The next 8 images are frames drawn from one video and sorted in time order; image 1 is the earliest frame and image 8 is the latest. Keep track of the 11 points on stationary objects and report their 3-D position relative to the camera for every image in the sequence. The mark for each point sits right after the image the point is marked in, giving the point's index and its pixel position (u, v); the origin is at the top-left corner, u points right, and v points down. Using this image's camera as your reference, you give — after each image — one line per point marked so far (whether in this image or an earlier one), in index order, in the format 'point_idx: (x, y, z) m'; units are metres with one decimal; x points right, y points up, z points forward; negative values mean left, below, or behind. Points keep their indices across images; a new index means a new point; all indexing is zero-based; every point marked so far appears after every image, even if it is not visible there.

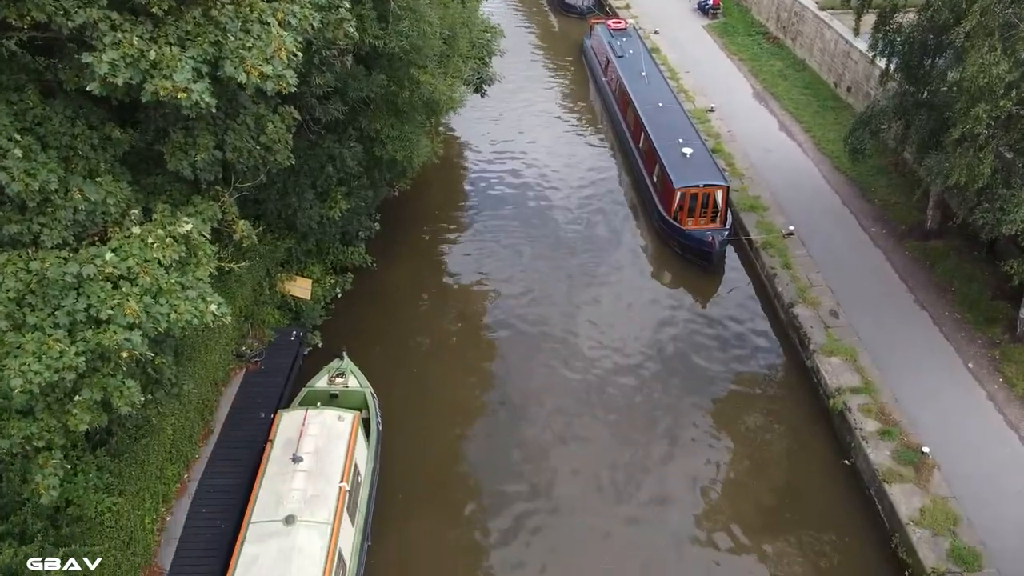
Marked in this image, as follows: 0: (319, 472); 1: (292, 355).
0: (-2.9, -2.8, +12.1) m
1: (-4.2, -1.3, +15.2) m
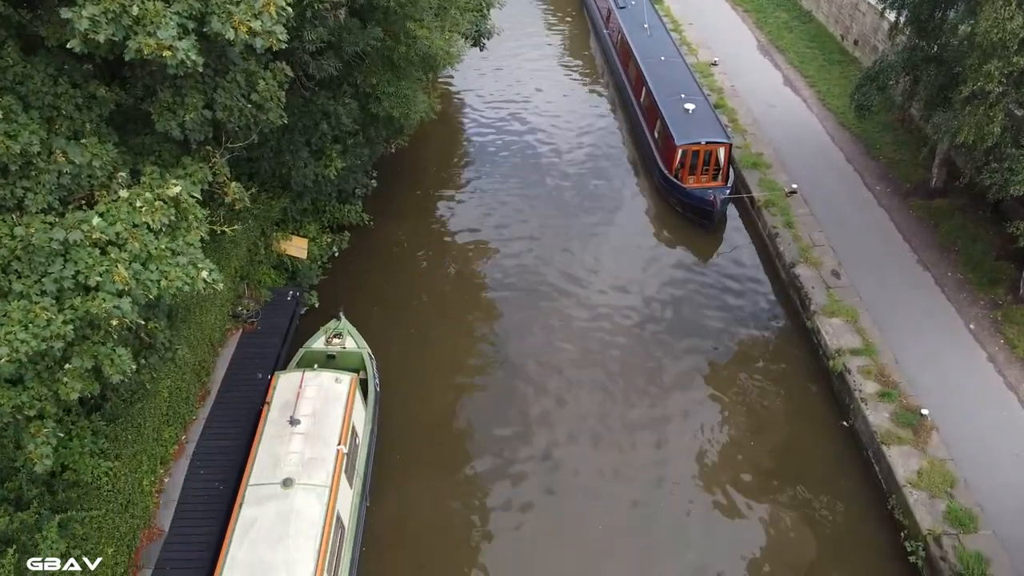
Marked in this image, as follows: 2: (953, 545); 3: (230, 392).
0: (-3.0, -2.2, +12.1) m
1: (-4.2, -0.5, +15.1) m
2: (+6.6, -3.8, +11.9) m
3: (-4.8, -1.7, +13.6) m
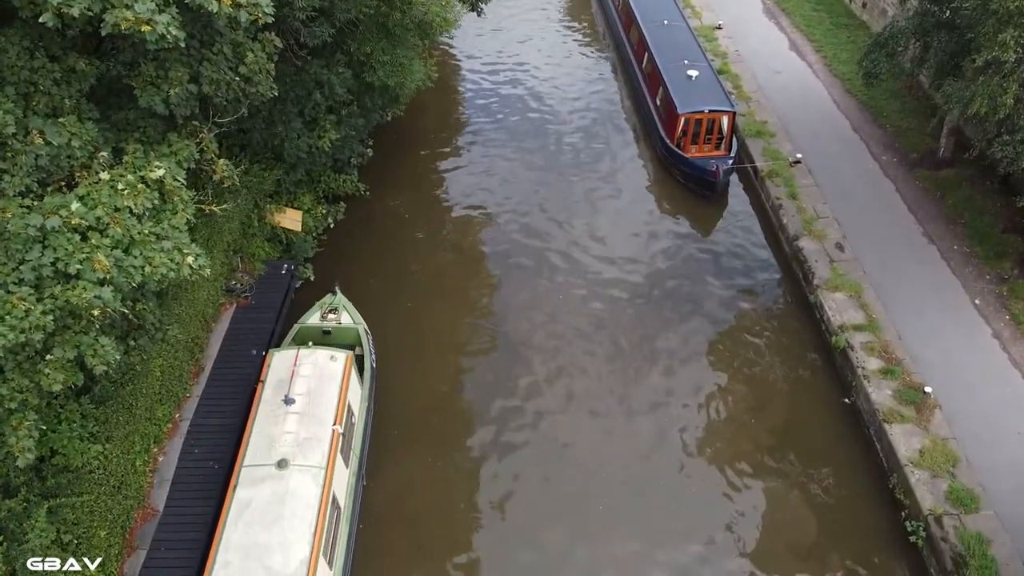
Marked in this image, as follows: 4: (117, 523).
0: (-3.0, -1.9, +11.9) m
1: (-4.2, 0.0, +14.8) m
2: (+6.6, -3.5, +11.9) m
3: (-4.8, -1.3, +13.3) m
4: (-5.2, -3.1, +10.4) m
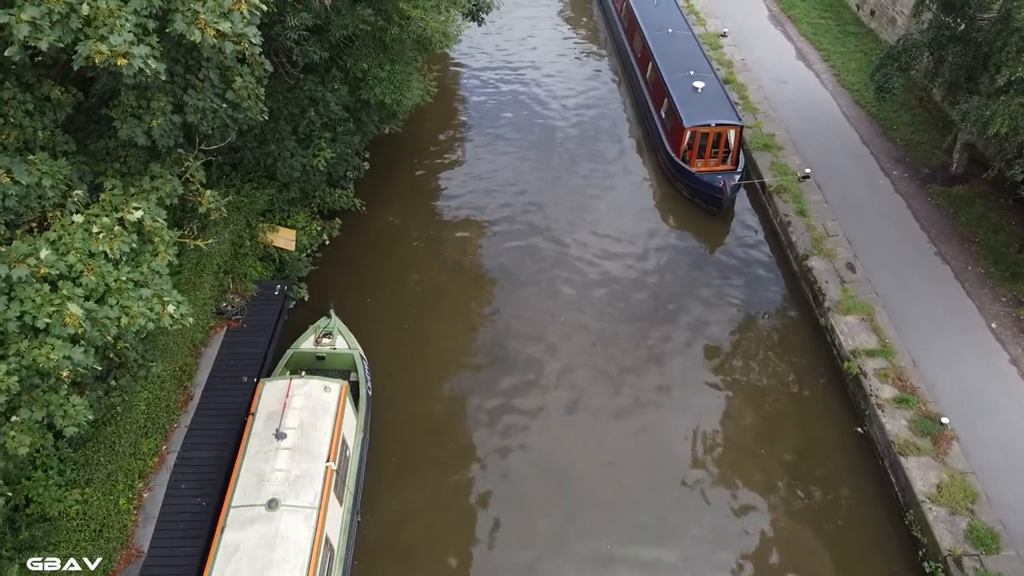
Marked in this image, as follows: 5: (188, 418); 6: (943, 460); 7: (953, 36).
0: (-3.0, -2.3, +11.3) m
1: (-4.2, -0.4, +14.3) m
2: (+6.6, -4.0, +11.4) m
3: (-4.8, -1.7, +12.8) m
4: (-5.1, -3.5, +9.9) m
5: (-5.1, -2.0, +12.5) m
6: (+6.9, -2.8, +12.7) m
7: (+8.9, +5.1, +16.1) m
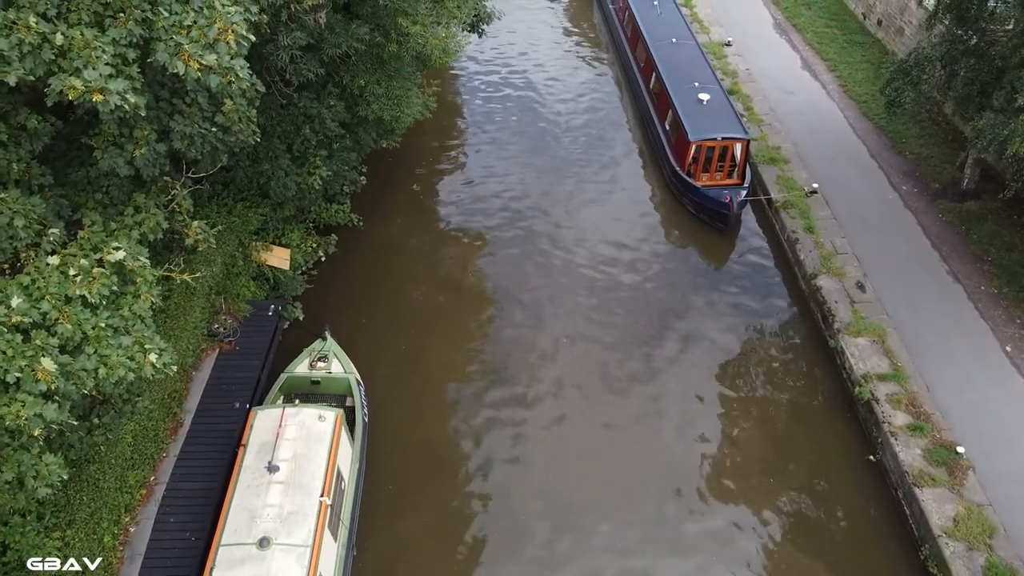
0: (-2.9, -2.7, +10.9) m
1: (-4.2, -0.8, +13.8) m
2: (+6.6, -4.4, +10.9) m
3: (-4.8, -2.1, +12.4) m
4: (-5.1, -3.9, +9.4) m
5: (-5.1, -2.4, +12.1) m
6: (+6.9, -3.1, +12.3) m
7: (+8.9, +4.7, +15.7) m
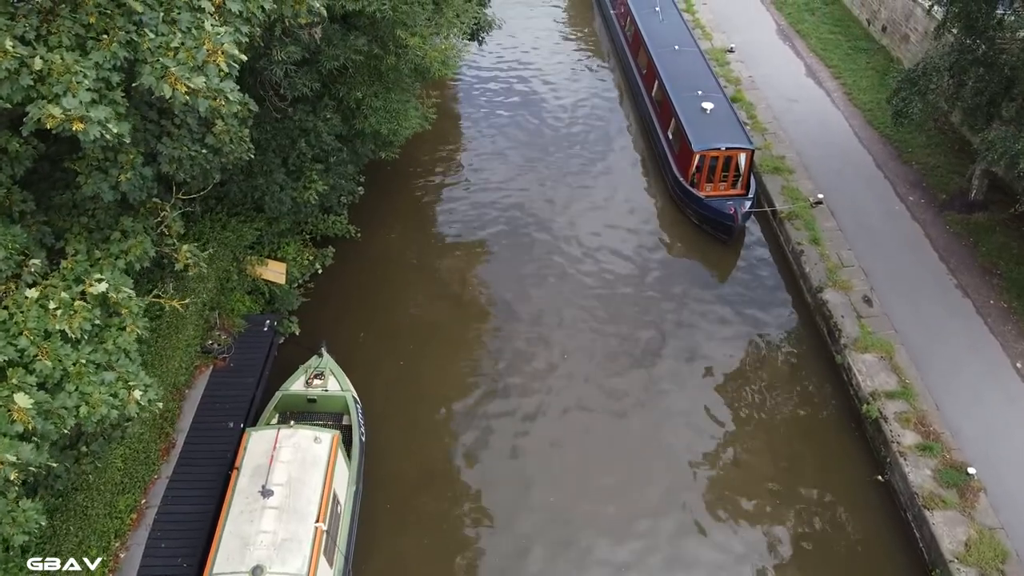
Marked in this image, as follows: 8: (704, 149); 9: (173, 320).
0: (-2.9, -2.9, +10.6) m
1: (-4.2, -1.1, +13.5) m
2: (+6.6, -4.6, +10.7) m
3: (-4.8, -2.4, +12.0) m
4: (-5.1, -4.1, +9.1) m
5: (-5.1, -2.7, +11.8) m
6: (+6.9, -3.4, +12.0) m
7: (+8.9, +4.4, +15.4) m
8: (+4.2, +3.1, +17.6) m
9: (-5.1, -0.5, +12.0) m
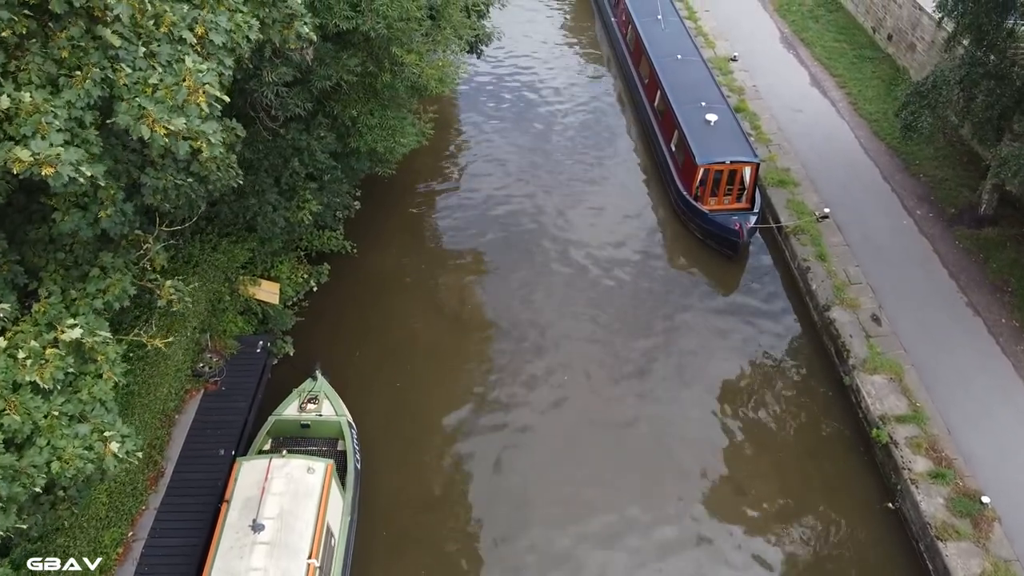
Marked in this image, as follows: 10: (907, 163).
0: (-2.9, -3.3, +10.2) m
1: (-4.2, -1.4, +13.1) m
2: (+6.6, -5.0, +10.3) m
3: (-4.8, -2.7, +11.7) m
4: (-5.1, -4.5, +8.7) m
5: (-5.1, -3.0, +11.4) m
6: (+6.9, -3.8, +11.7) m
7: (+8.9, +4.1, +15.0) m
8: (+4.2, +2.7, +17.2) m
9: (-5.1, -0.8, +11.6) m
10: (+9.3, +2.9, +18.8) m
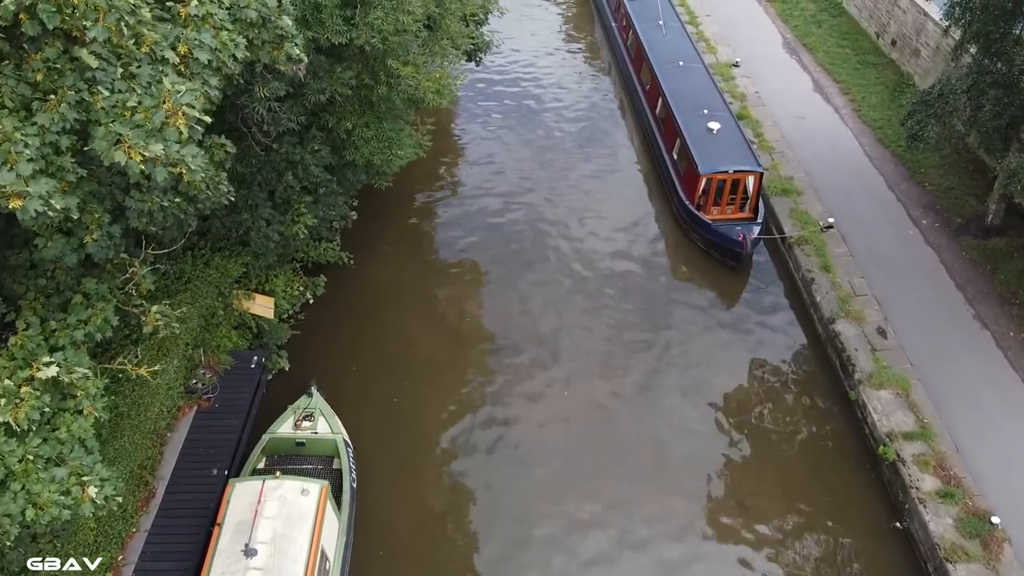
0: (-2.9, -3.5, +9.9) m
1: (-4.2, -1.7, +12.9) m
2: (+6.6, -5.2, +10.0) m
3: (-4.8, -3.0, +11.4) m
4: (-5.1, -4.7, +8.5) m
5: (-5.1, -3.2, +11.1) m
6: (+6.9, -4.0, +11.4) m
7: (+8.9, +3.8, +14.8) m
8: (+4.2, +2.5, +16.9) m
9: (-5.1, -1.1, +11.3) m
10: (+9.3, +2.7, +18.5) m
